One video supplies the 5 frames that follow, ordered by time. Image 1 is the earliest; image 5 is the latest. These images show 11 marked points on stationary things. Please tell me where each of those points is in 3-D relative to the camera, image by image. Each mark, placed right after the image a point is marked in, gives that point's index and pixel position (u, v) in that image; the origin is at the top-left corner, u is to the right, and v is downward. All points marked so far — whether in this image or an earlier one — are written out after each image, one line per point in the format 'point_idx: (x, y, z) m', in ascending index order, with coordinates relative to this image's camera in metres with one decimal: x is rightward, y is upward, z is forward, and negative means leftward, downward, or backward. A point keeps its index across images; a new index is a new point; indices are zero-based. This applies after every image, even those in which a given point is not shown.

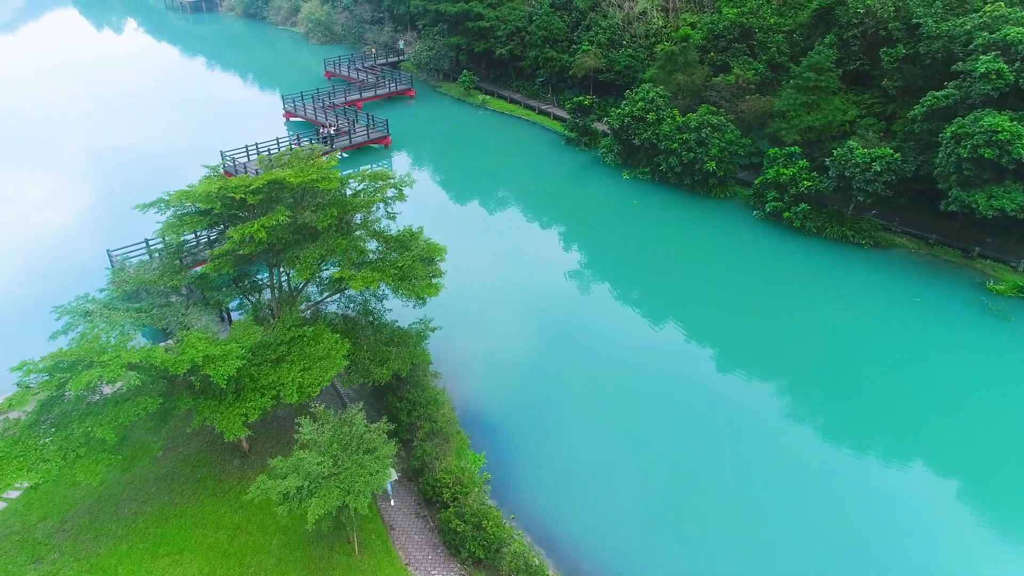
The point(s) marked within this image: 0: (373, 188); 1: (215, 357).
0: (-2.4, +1.7, +12.5) m
1: (-3.6, -0.9, +8.9) m
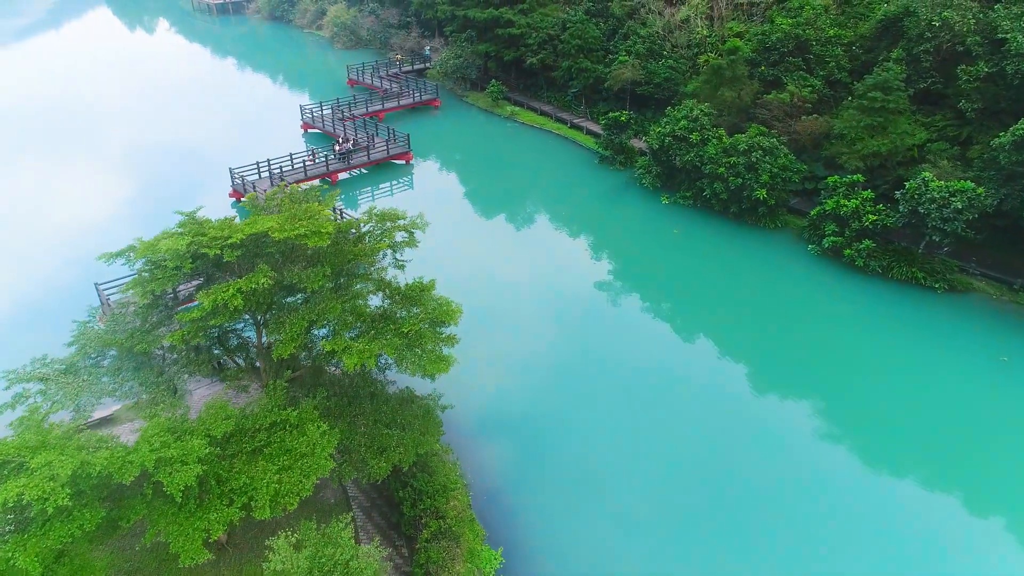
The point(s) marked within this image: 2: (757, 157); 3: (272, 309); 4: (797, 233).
0: (-2.0, +0.8, +10.8) m
1: (-3.4, -1.7, +7.3) m
2: (+6.3, +3.4, +18.7) m
3: (-3.0, -0.3, +9.1) m
4: (+7.6, +1.5, +19.3) m
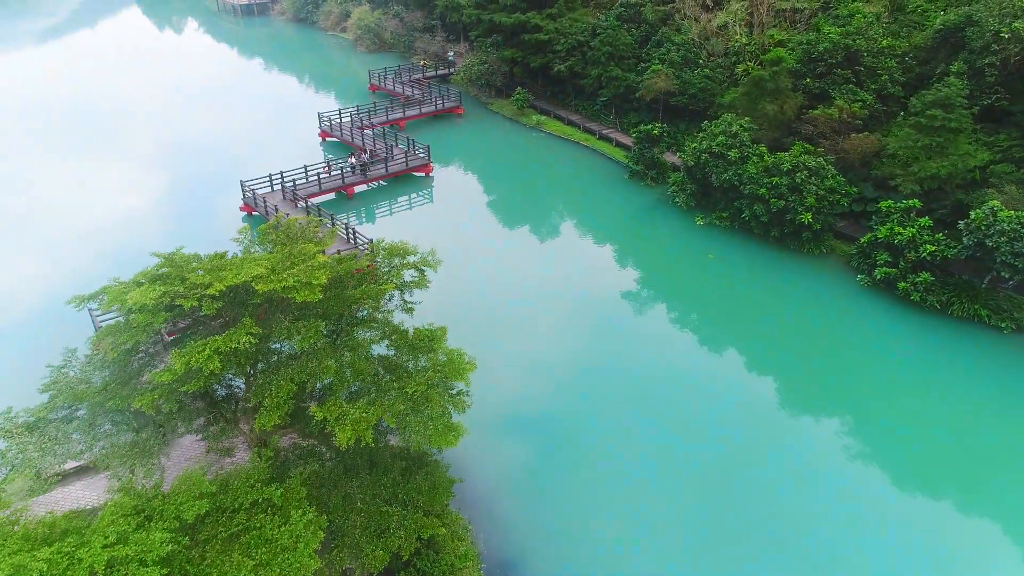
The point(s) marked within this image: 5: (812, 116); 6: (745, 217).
0: (-1.7, +0.2, +9.7) m
1: (-3.3, -2.3, +6.2) m
2: (+6.9, +2.6, +17.3) m
3: (-2.8, -0.9, +8.0) m
4: (+8.2, +0.7, +17.8) m
5: (+7.8, +4.4, +18.8) m
6: (+6.0, +1.8, +18.7) m
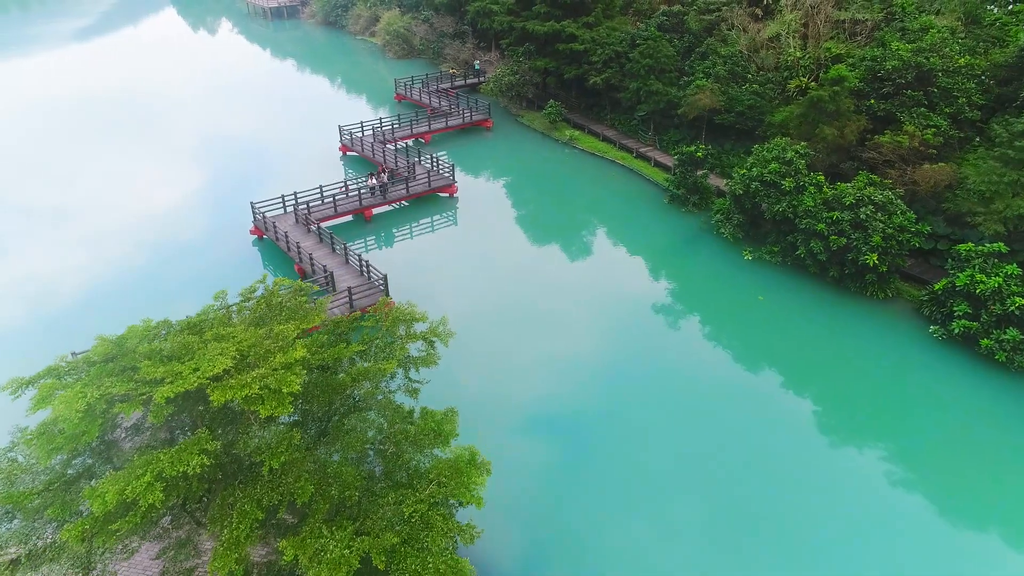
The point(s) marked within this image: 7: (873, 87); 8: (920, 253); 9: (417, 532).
0: (-1.4, -0.6, +8.2) m
1: (-3.2, -3.1, +4.7) m
2: (+7.5, +1.6, +15.5) m
3: (-2.6, -1.7, +6.6) m
4: (+8.8, -0.4, +15.9) m
5: (+8.5, +3.4, +16.9) m
6: (+6.6, +0.8, +16.8) m
7: (+9.0, +5.0, +18.2) m
8: (+9.4, +0.8, +16.8) m
9: (-0.8, -2.2, +6.5) m
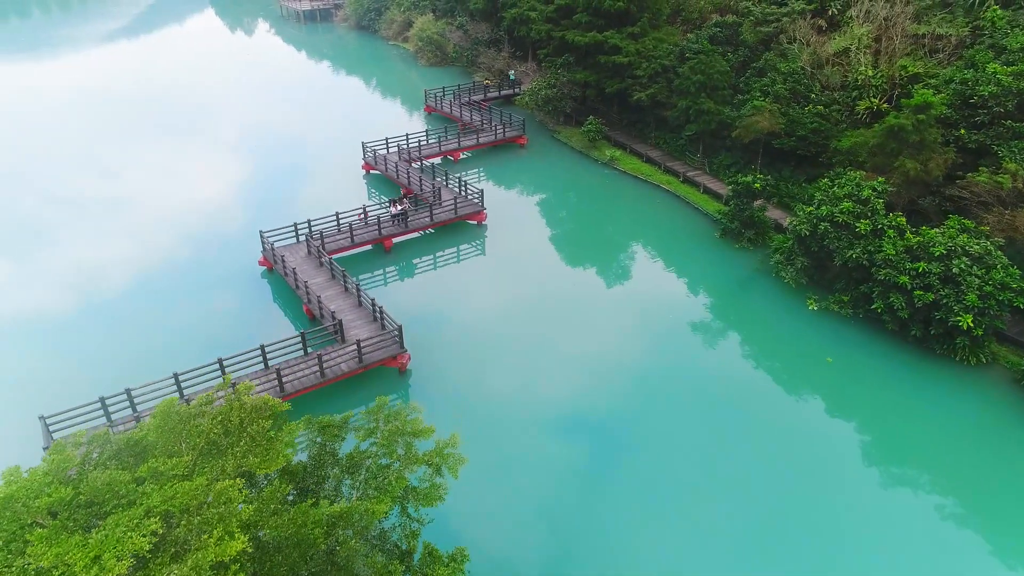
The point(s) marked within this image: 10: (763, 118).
0: (-1.1, -1.6, +6.4) m
1: (-3.1, -4.0, +3.0) m
2: (+8.2, +0.4, +13.3) m
3: (-2.4, -2.6, +4.8) m
4: (+9.4, -1.6, +13.6) m
5: (+9.2, +2.2, +14.7) m
6: (+7.3, -0.3, +14.7) m
7: (+9.8, +3.8, +15.9) m
8: (+10.1, -0.4, +14.5) m
9: (-0.7, -3.1, +4.7) m
10: (+6.5, +4.4, +18.9) m
